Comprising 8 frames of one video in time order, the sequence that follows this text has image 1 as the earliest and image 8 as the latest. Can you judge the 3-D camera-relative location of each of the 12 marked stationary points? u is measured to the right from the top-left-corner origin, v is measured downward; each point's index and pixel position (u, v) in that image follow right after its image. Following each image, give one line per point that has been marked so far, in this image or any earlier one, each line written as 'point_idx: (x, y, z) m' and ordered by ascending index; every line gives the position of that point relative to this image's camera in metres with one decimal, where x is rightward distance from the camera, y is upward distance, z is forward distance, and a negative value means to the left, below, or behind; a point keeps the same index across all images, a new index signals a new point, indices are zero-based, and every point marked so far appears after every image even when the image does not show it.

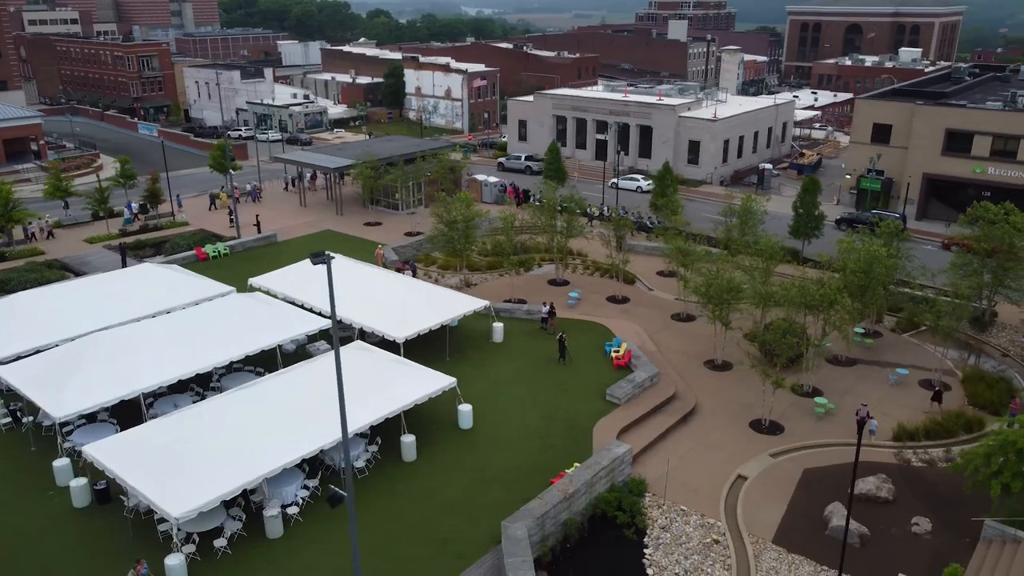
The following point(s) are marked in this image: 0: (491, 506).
0: (-0.3, -5.3, +19.7) m
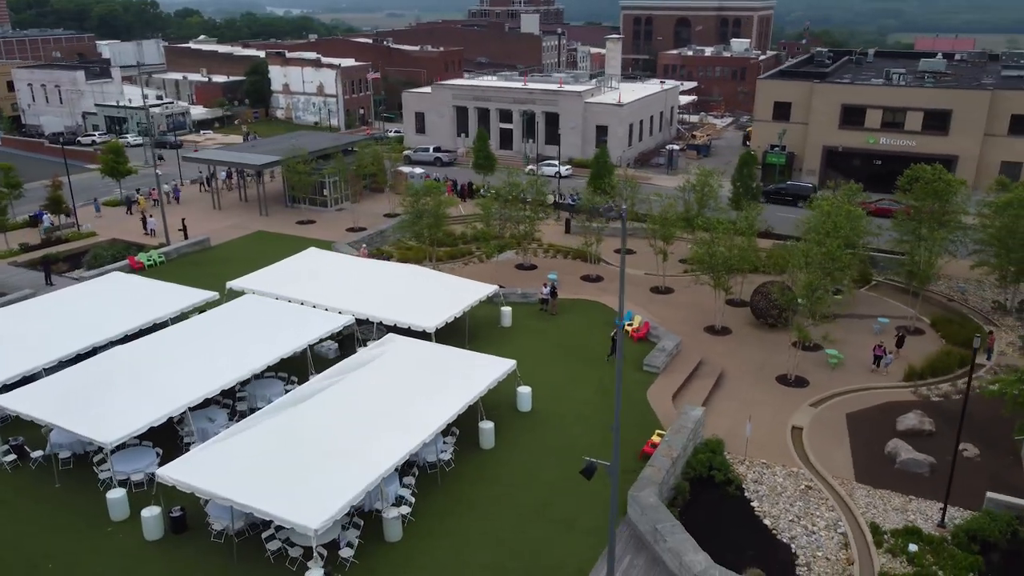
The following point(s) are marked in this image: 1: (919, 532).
0: (+2.1, -4.6, +19.5) m
1: (+9.0, -5.4, +18.1) m
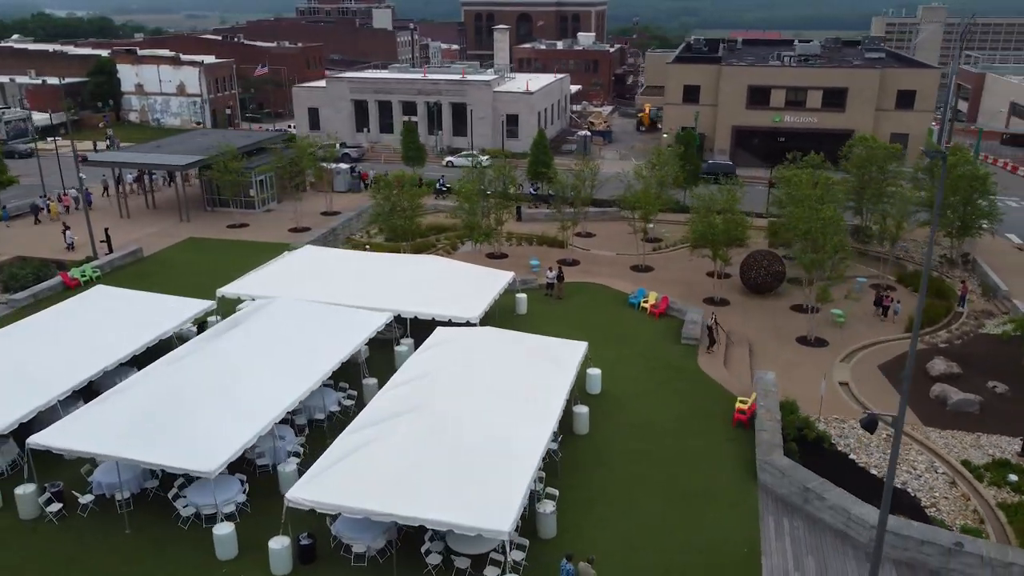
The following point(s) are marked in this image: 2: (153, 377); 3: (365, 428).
0: (+4.7, -3.9, +19.3) m
1: (+11.7, -4.1, +19.4) m
2: (-8.1, -2.0, +18.5) m
3: (-3.1, -2.8, +17.0) m
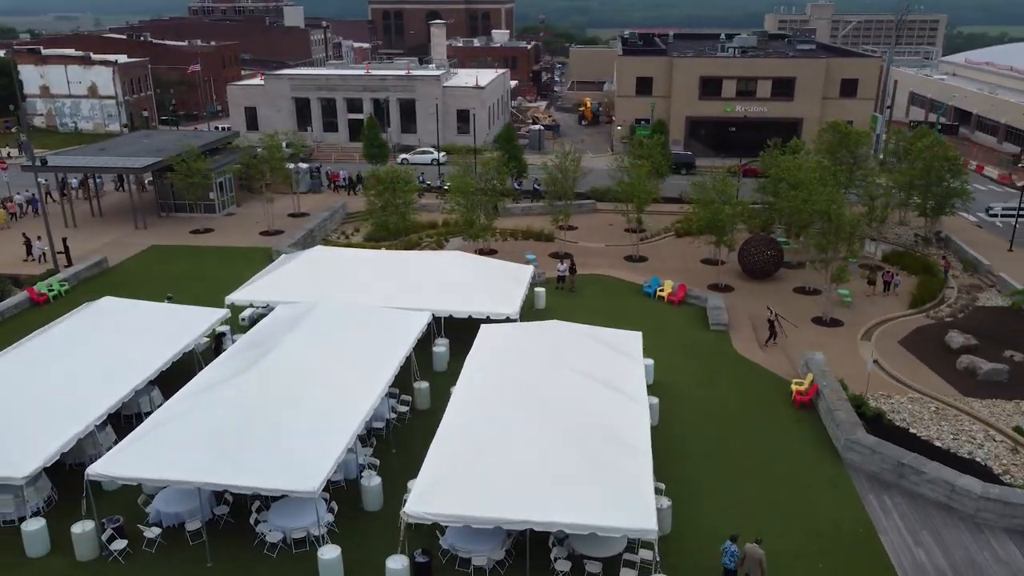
0: (+6.3, -3.5, +19.2) m
1: (+13.3, -3.4, +20.1) m
2: (-6.3, -2.1, +16.8) m
3: (-1.1, -2.7, +15.9) m
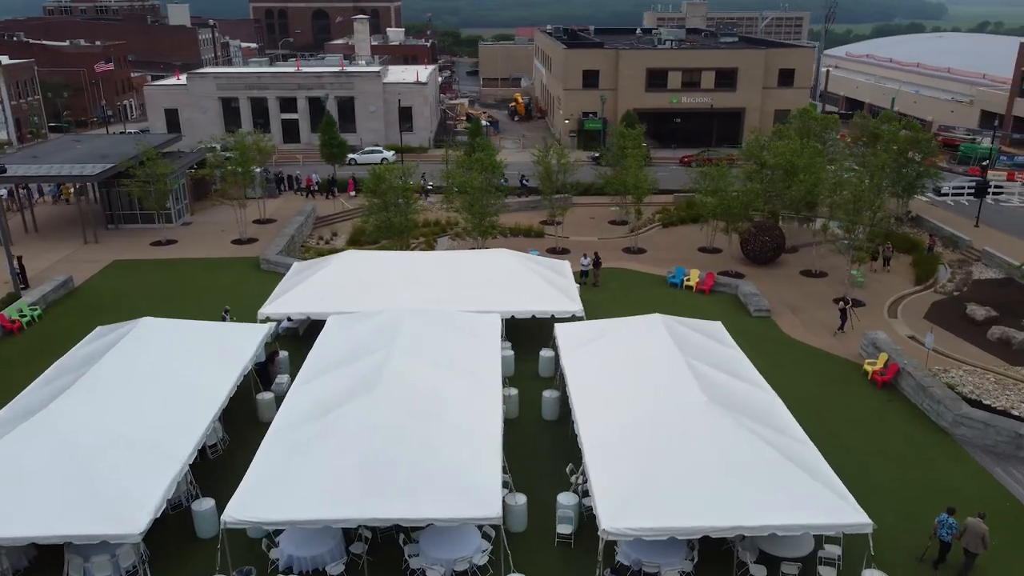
0: (+8.6, -3.0, +19.1) m
1: (+15.4, -2.6, +21.1) m
2: (-3.6, -2.3, +14.8) m
3: (+1.7, -2.6, +14.8) m
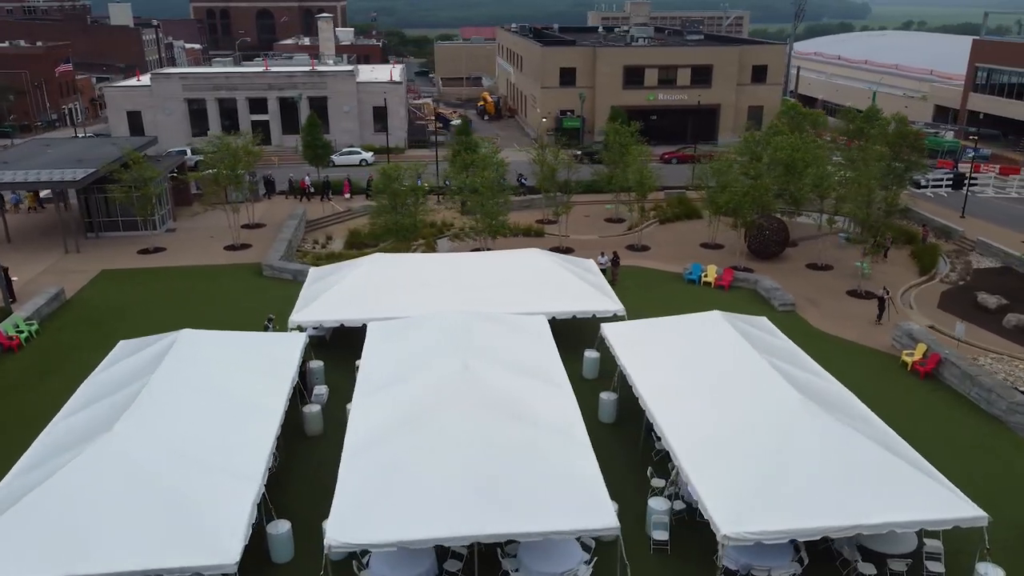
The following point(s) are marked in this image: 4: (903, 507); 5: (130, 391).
0: (+9.8, -2.8, +19.2) m
1: (+16.4, -2.2, +21.6) m
2: (-2.1, -2.4, +14.1) m
3: (+3.2, -2.6, +14.4) m
4: (+6.0, -3.4, +12.6) m
5: (-6.9, -2.0, +15.1) m
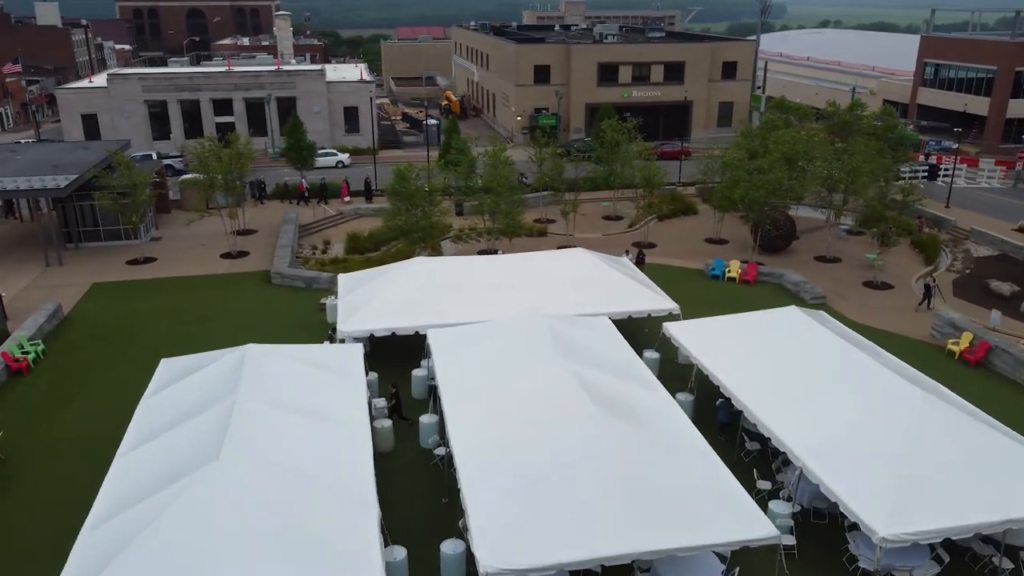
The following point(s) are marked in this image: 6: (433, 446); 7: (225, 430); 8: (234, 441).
0: (+11.3, -2.5, +19.4) m
1: (+17.7, -1.7, +22.3) m
2: (-0.1, -2.5, +13.2) m
3: (+5.1, -2.5, +14.0) m
4: (+8.1, -3.2, +12.4) m
5: (-5.0, -2.2, +13.9) m
6: (-1.6, -3.2, +16.5) m
7: (-4.5, -2.3, +13.3) m
8: (-4.2, -2.5, +13.0) m
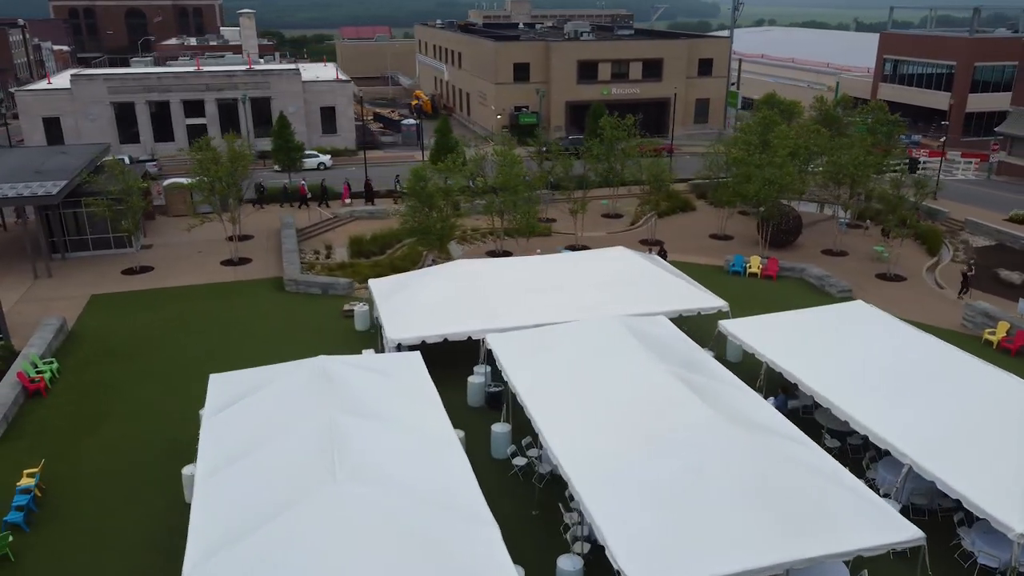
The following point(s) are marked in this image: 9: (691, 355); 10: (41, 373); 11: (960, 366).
0: (+12.6, -2.3, +19.6) m
1: (+18.7, -1.3, +23.0) m
2: (+1.6, -2.5, +12.6) m
3: (+6.8, -2.4, +13.8) m
4: (+9.9, -3.0, +12.4) m
5: (-3.4, -2.3, +13.0) m
6: (-0.1, -3.2, +15.8) m
7: (-2.8, -2.5, +12.4) m
8: (-2.5, -2.6, +12.1) m
9: (+3.6, -1.2, +16.2) m
10: (-10.9, -2.0, +19.2) m
11: (+8.6, -1.4, +15.7) m
